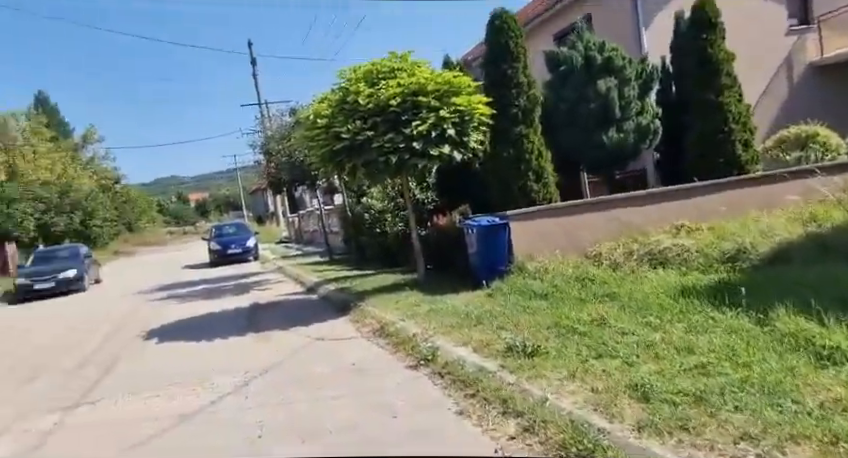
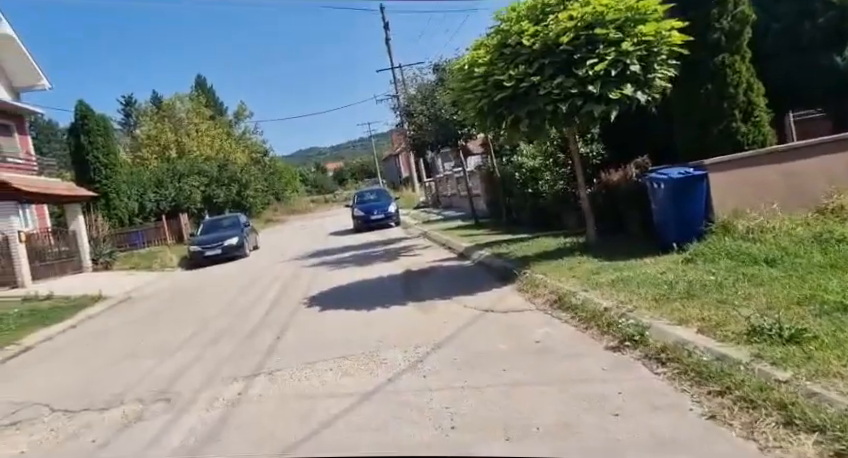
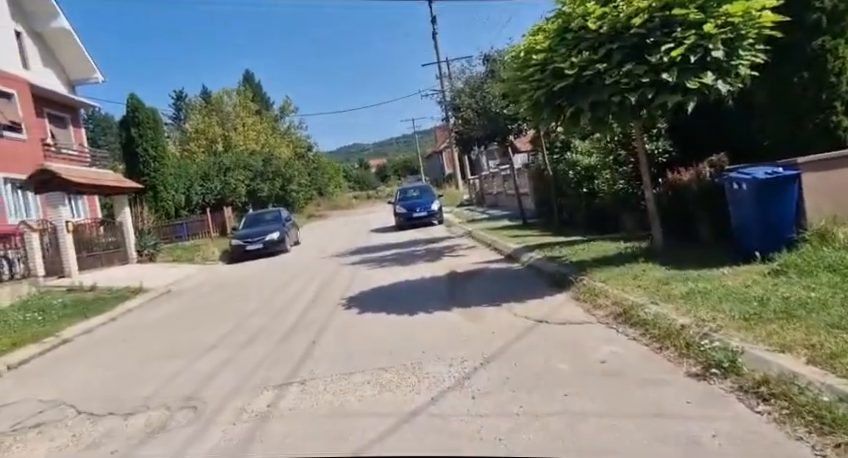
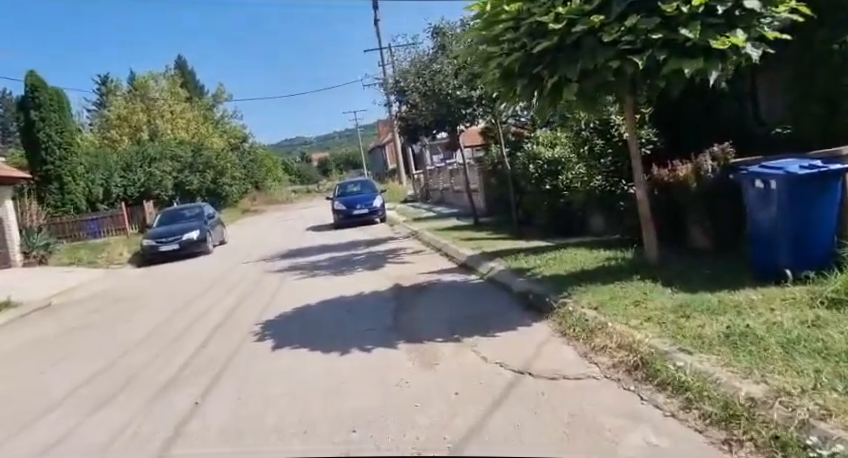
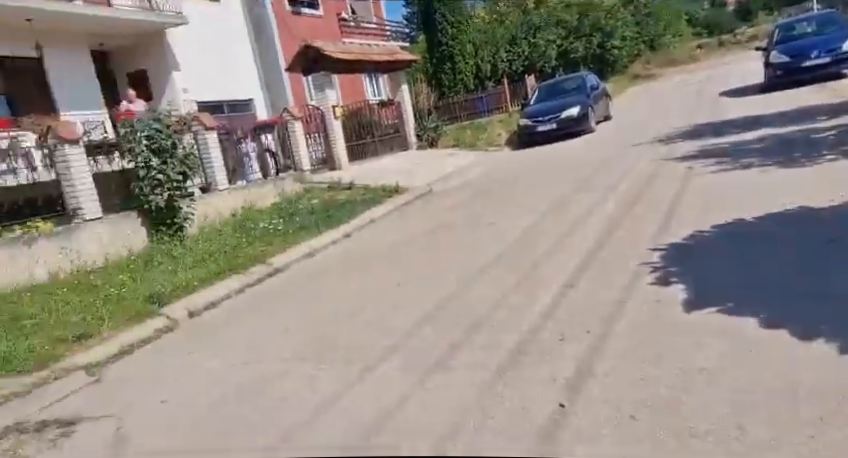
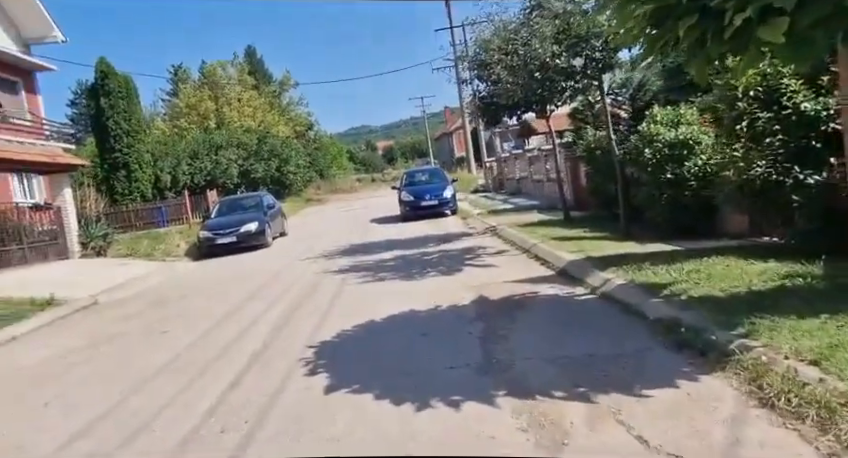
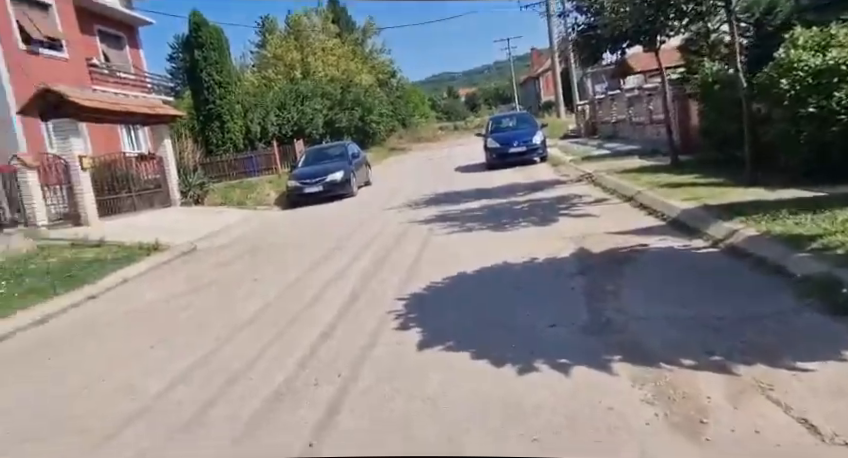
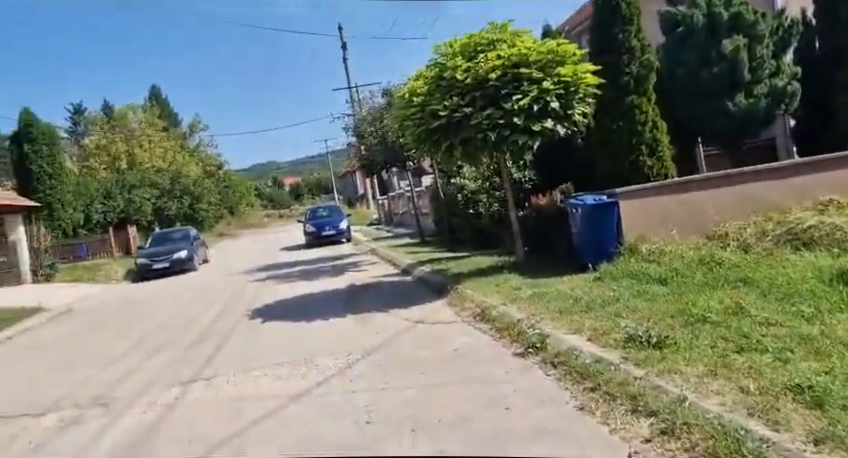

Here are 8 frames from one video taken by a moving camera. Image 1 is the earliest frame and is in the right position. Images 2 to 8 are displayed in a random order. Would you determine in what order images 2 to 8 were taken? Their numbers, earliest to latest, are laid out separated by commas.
8, 2, 3, 4, 6, 7, 5
